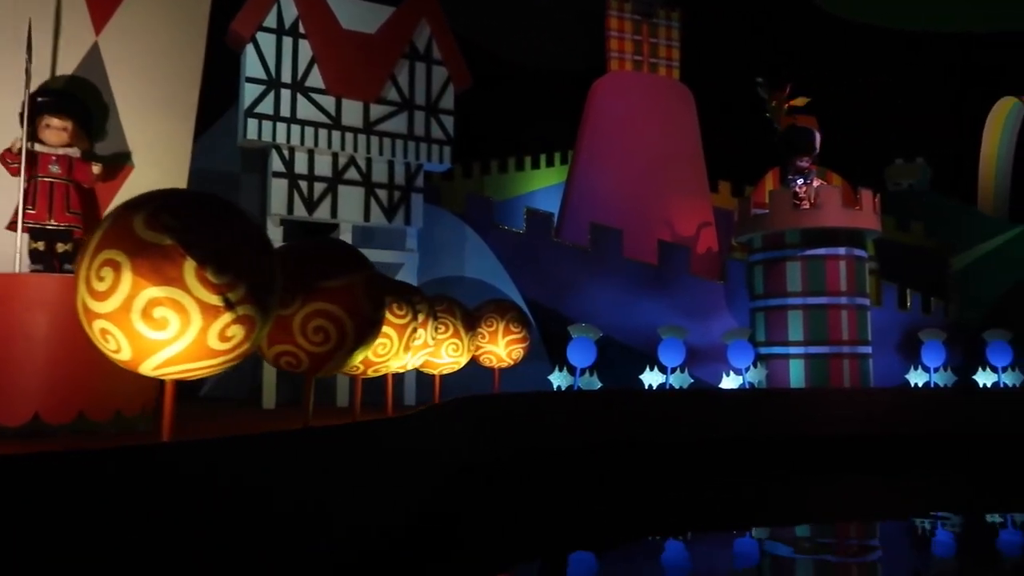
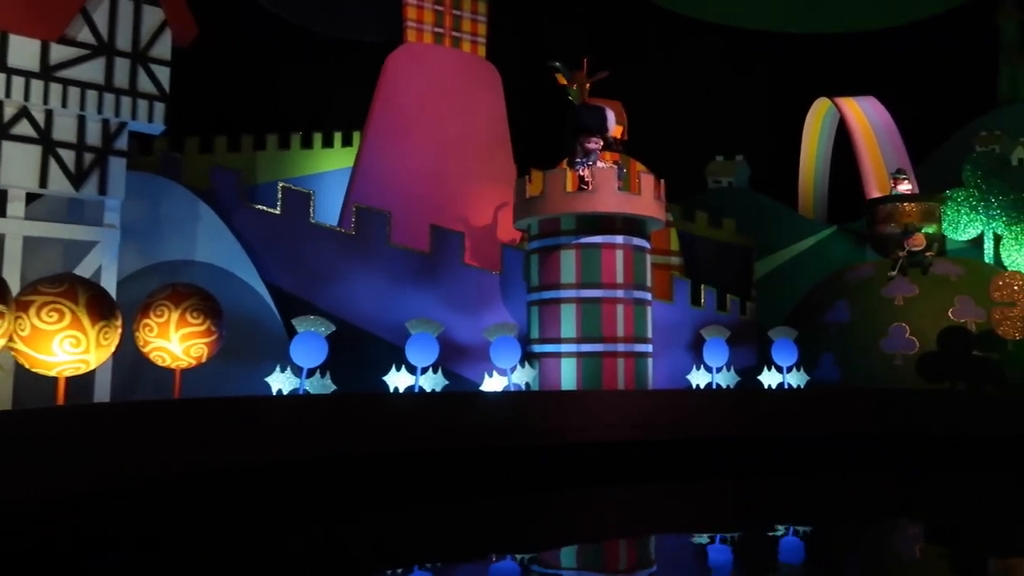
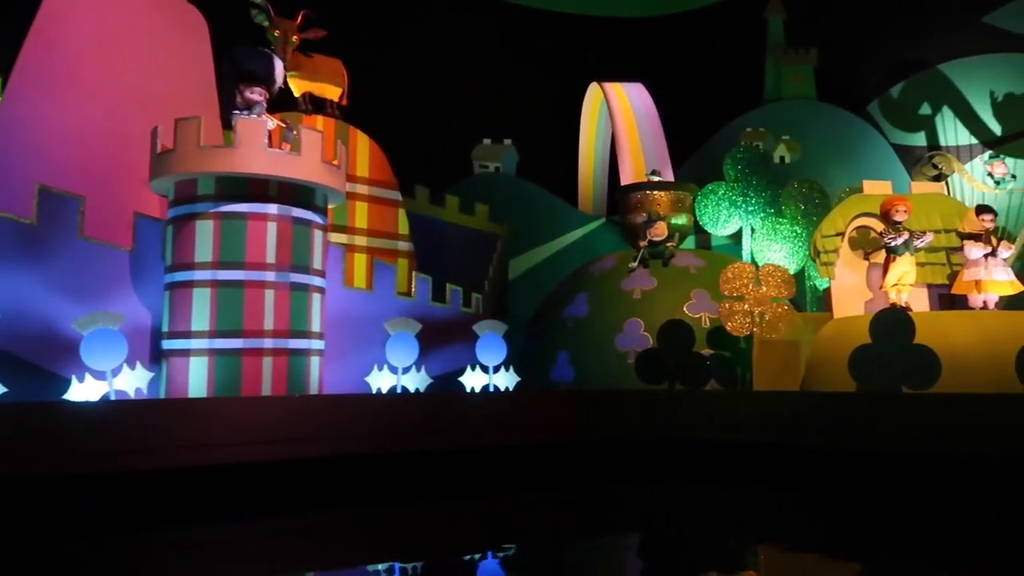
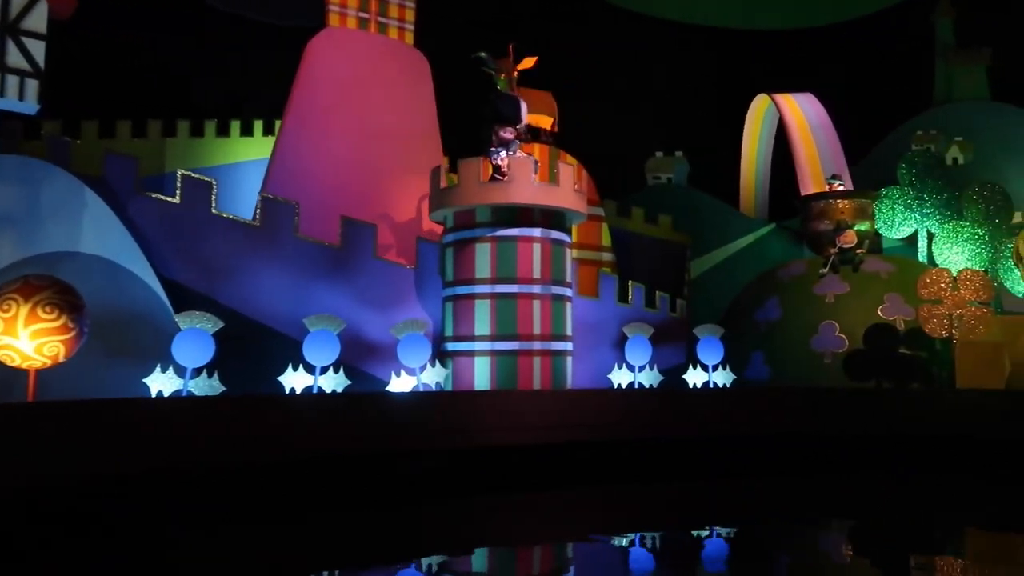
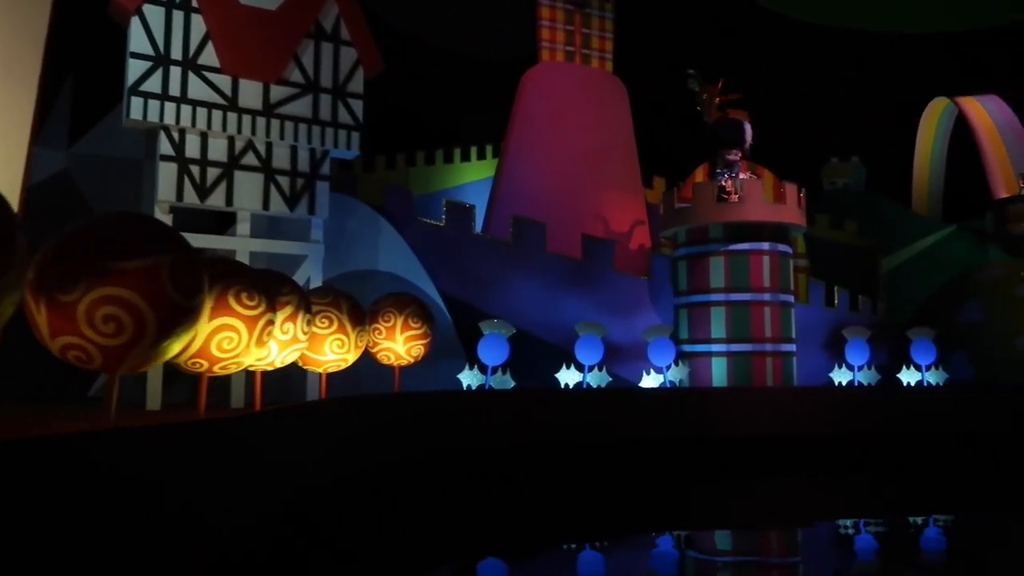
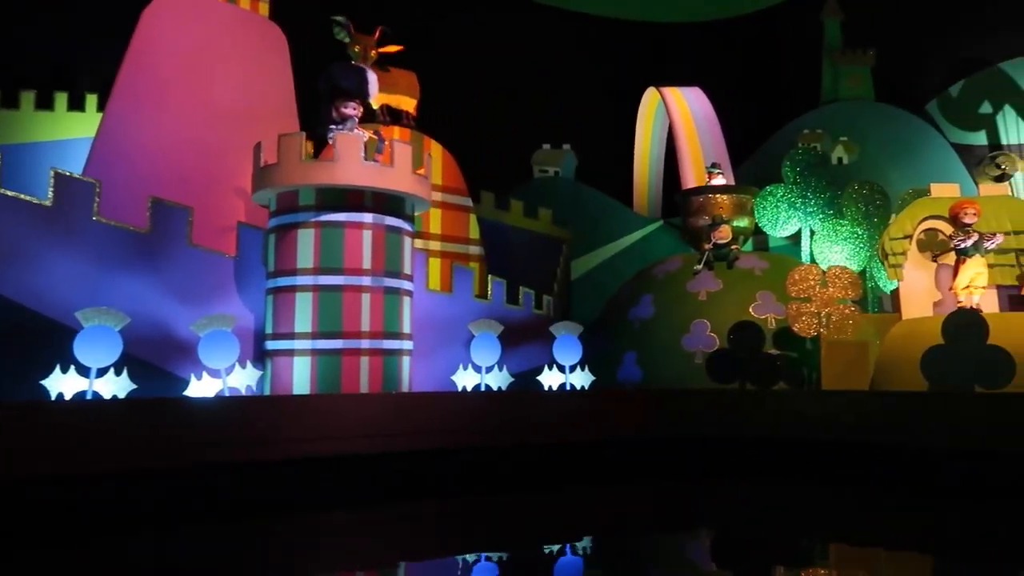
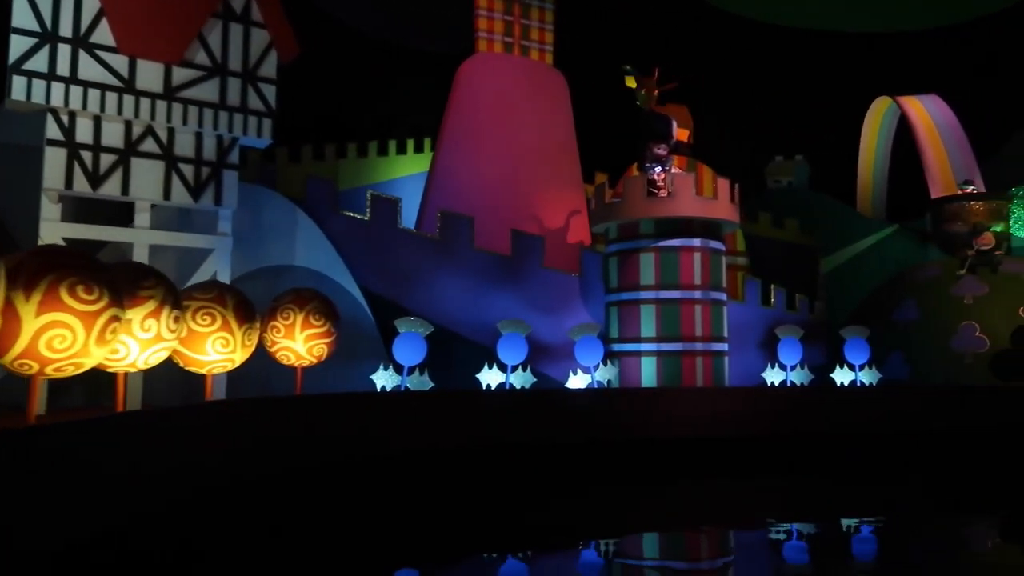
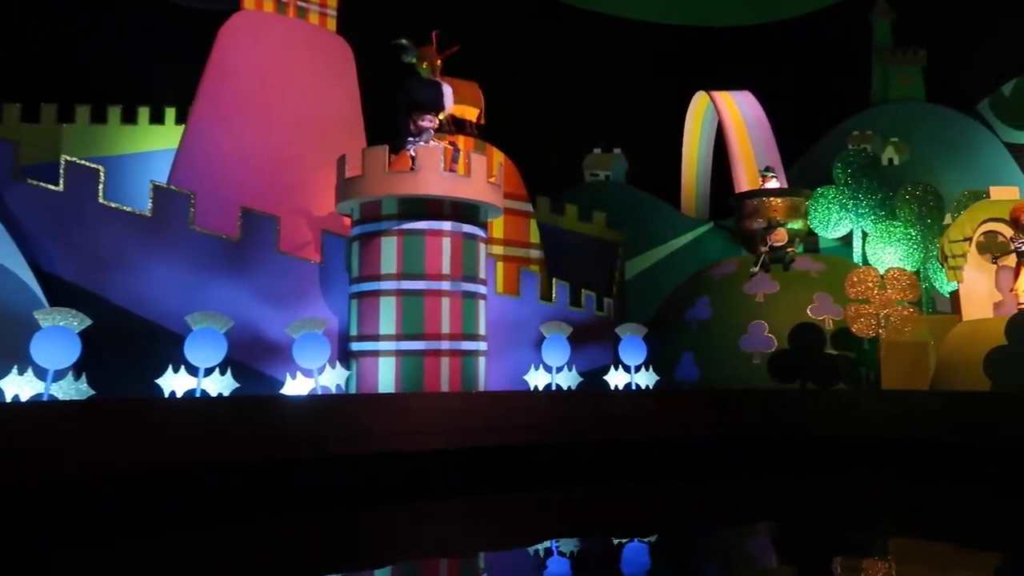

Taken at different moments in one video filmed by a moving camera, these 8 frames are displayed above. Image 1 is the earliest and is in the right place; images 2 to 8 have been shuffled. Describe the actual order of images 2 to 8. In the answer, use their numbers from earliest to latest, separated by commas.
5, 7, 2, 4, 8, 6, 3
